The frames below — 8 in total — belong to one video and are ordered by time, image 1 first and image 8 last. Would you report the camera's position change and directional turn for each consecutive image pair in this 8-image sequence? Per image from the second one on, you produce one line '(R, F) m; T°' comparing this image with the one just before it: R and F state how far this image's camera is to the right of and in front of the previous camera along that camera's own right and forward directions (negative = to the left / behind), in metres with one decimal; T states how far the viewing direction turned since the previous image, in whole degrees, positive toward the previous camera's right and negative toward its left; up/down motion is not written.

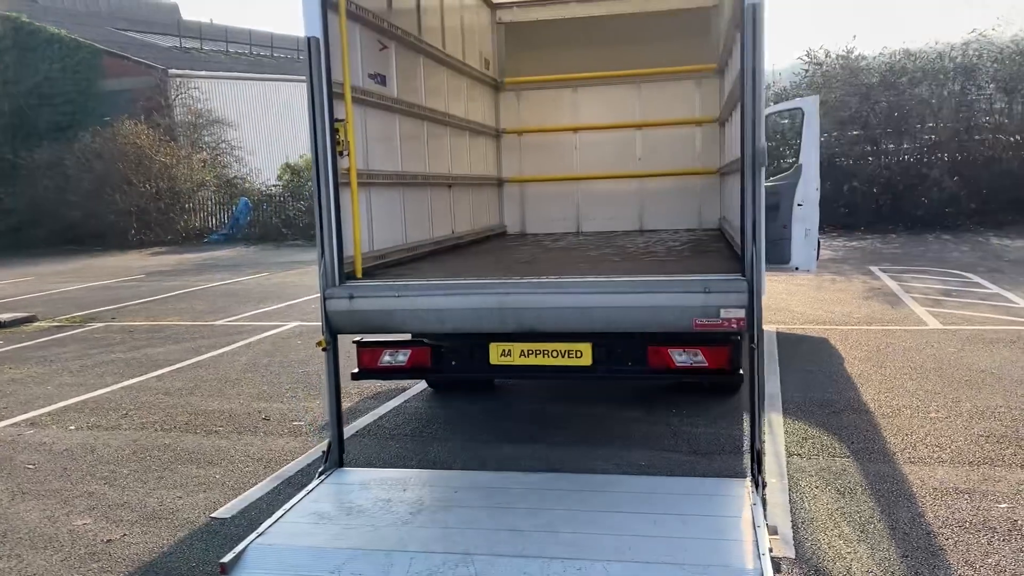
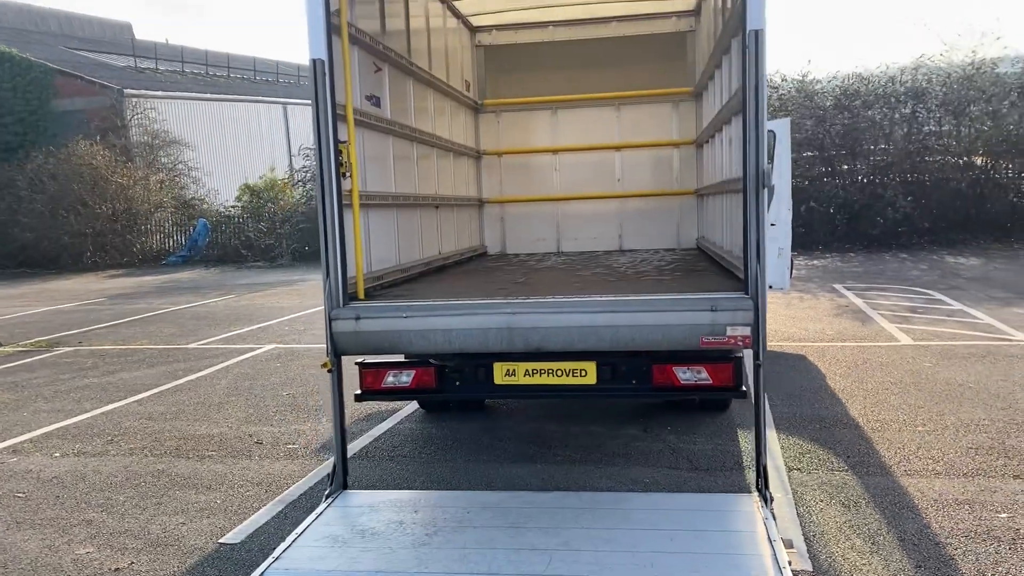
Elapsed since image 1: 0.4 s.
(-0.3, 0.0) m; +3°
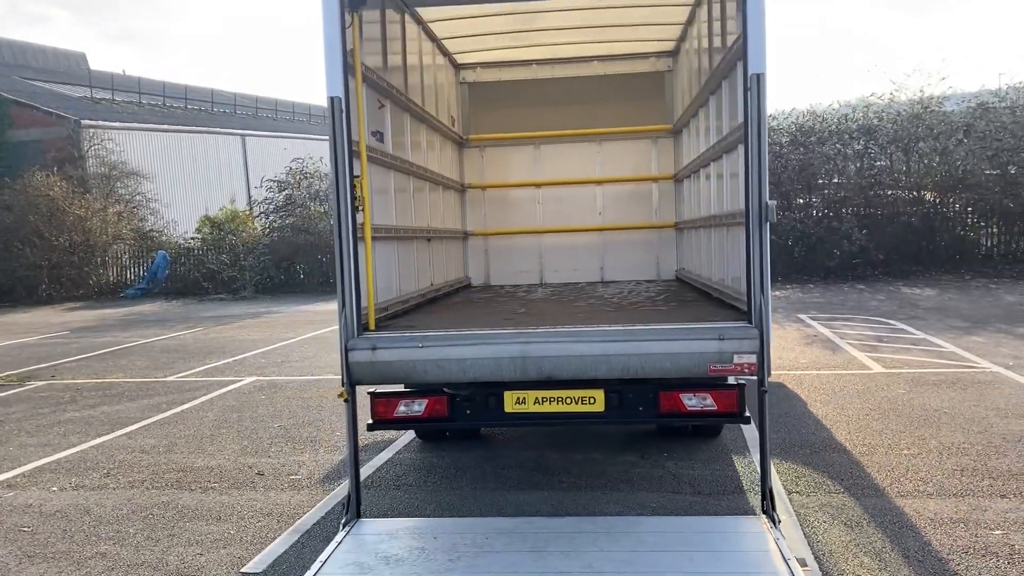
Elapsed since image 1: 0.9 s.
(-0.3, -0.1) m; +3°
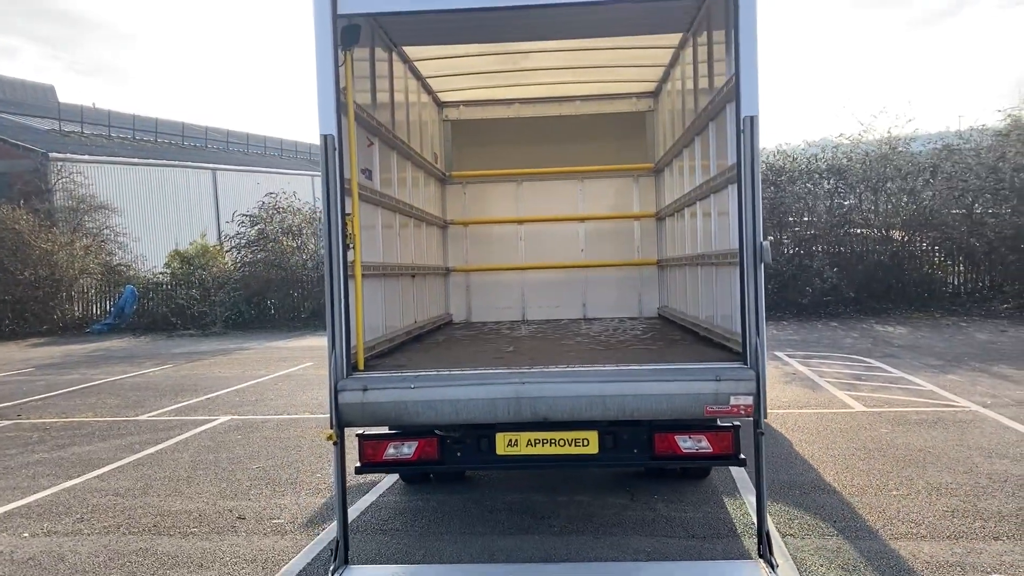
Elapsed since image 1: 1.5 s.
(-0.1, +0.1) m; +2°
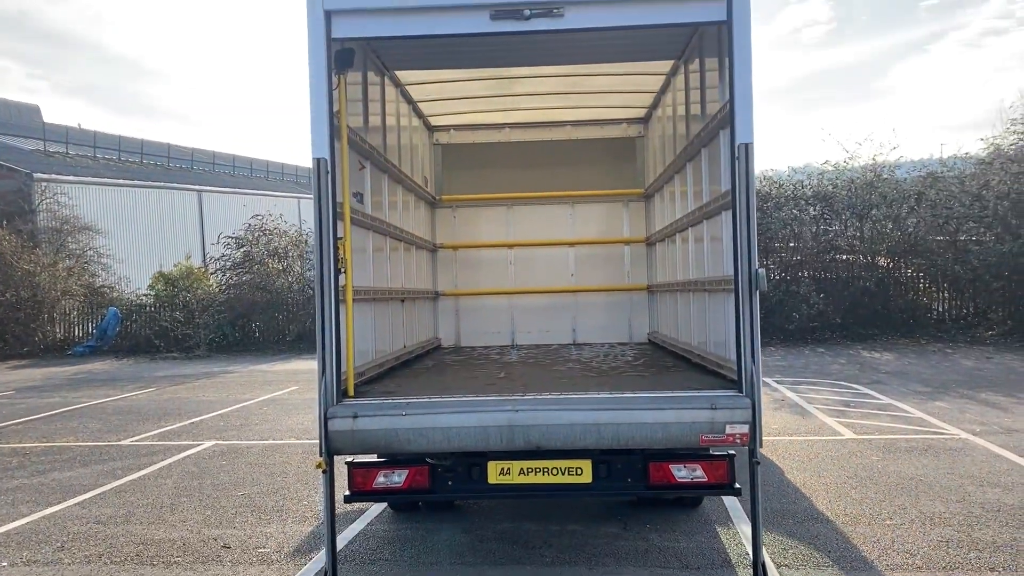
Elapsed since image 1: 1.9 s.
(0.0, 0.0) m; +1°
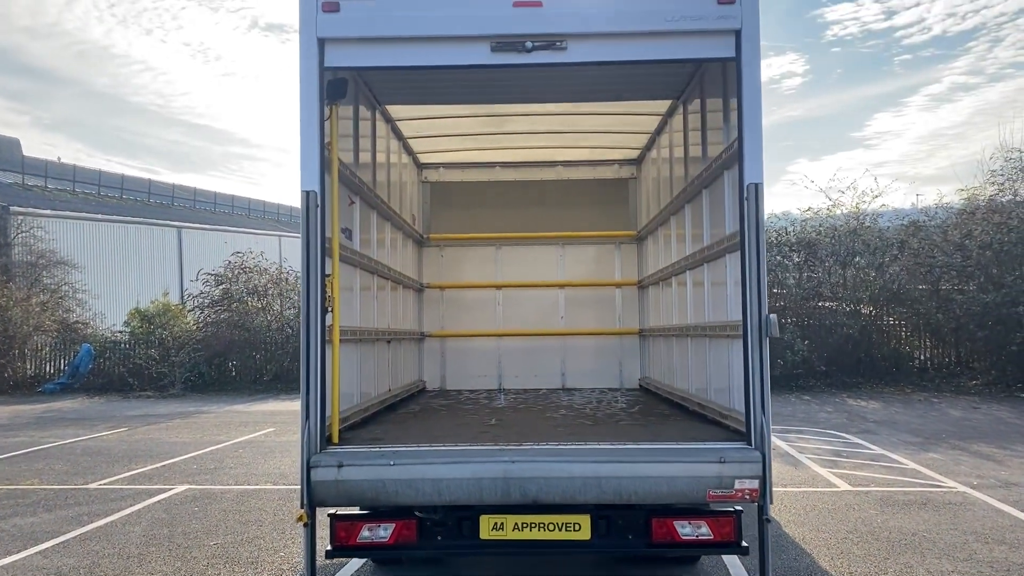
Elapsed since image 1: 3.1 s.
(-0.1, +0.2) m; +1°
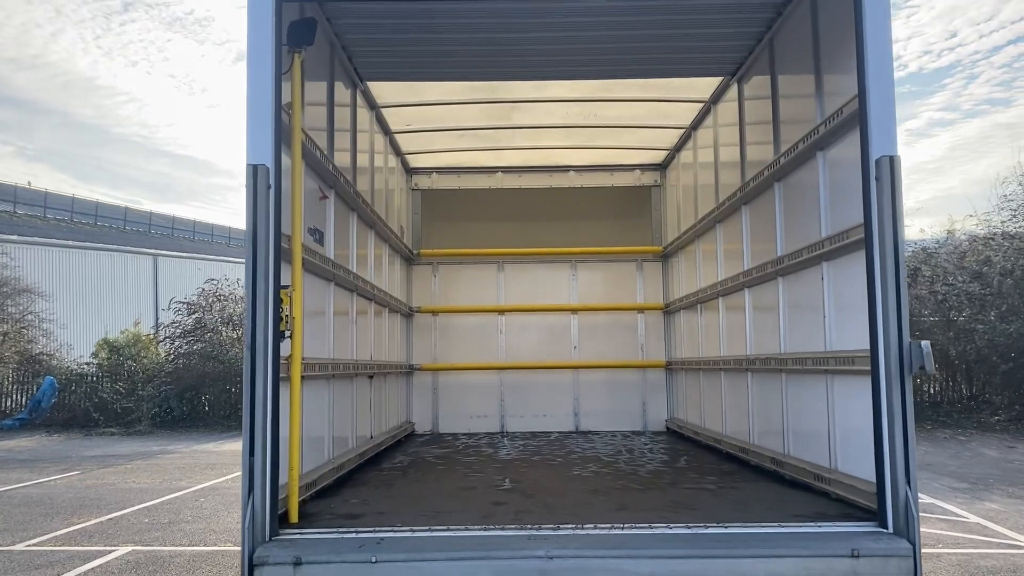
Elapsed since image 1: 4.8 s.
(-0.2, +1.3) m; +1°
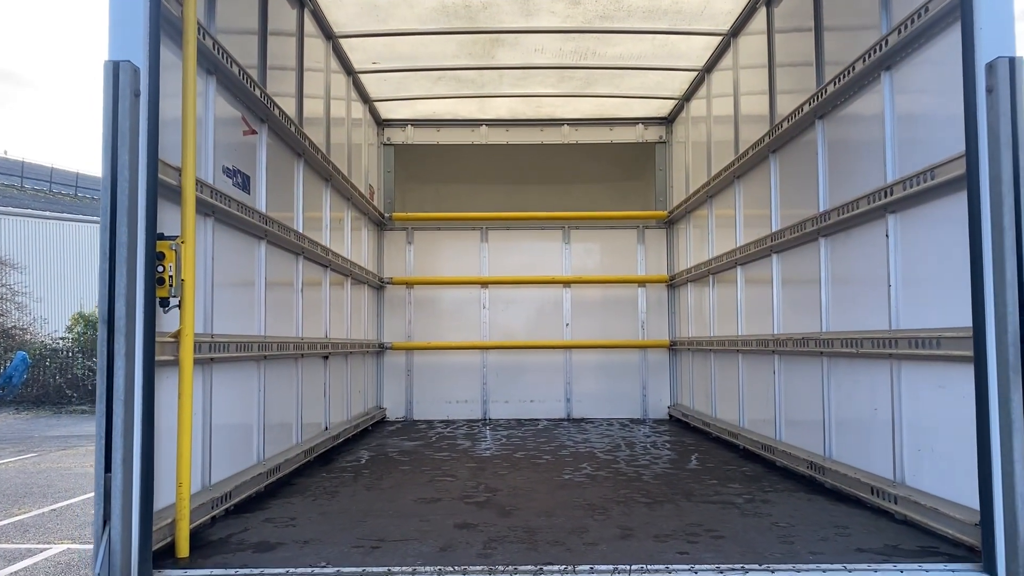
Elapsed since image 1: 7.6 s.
(+0.1, +0.9) m; 0°
